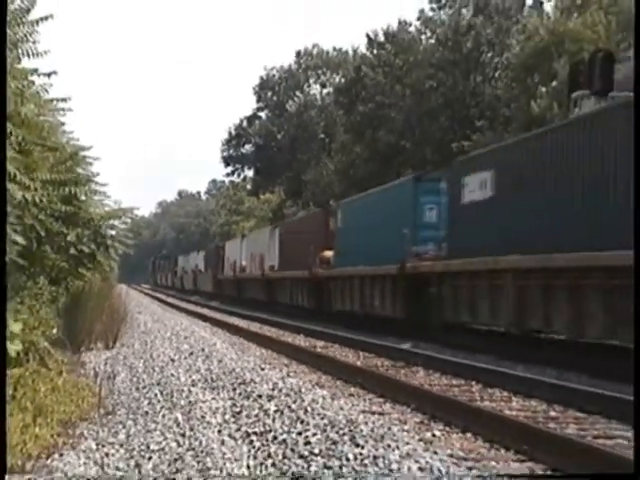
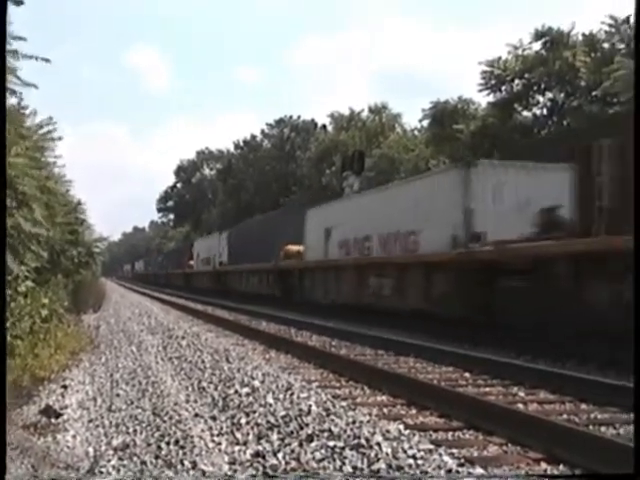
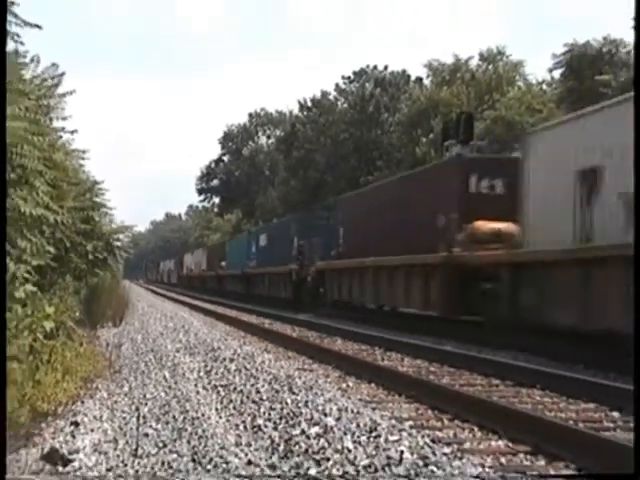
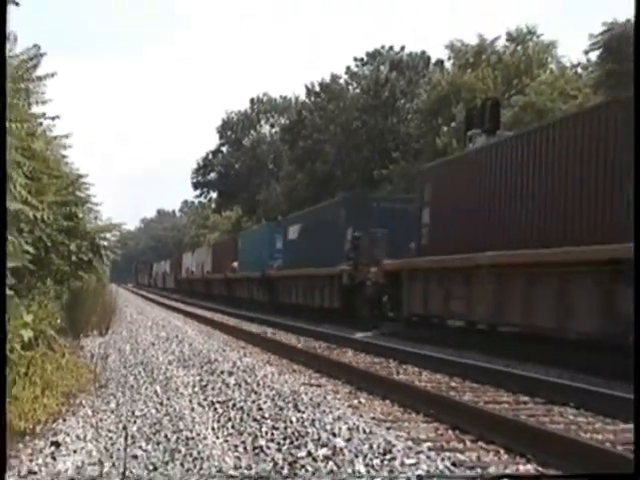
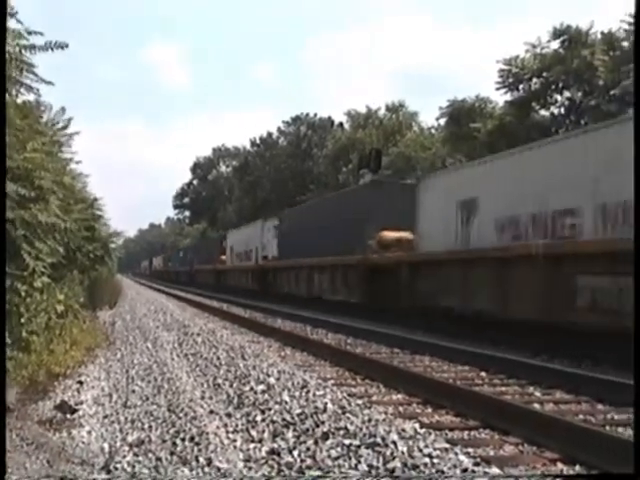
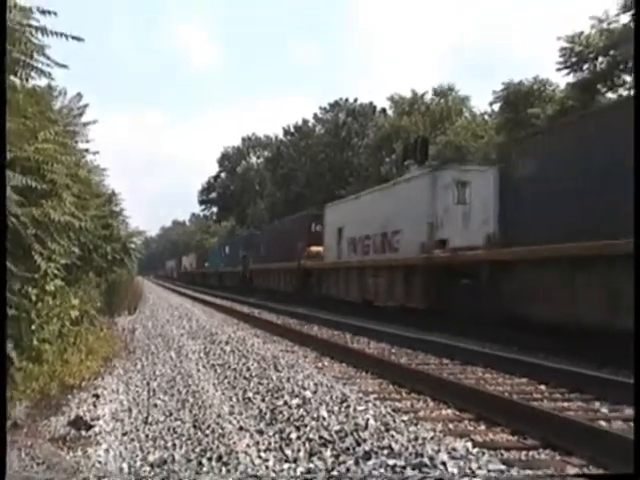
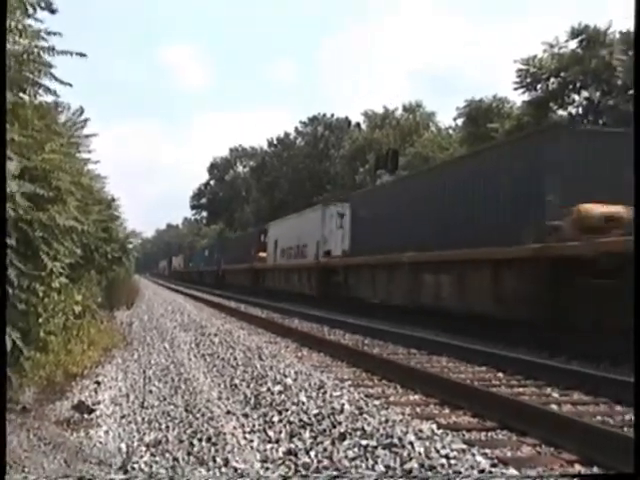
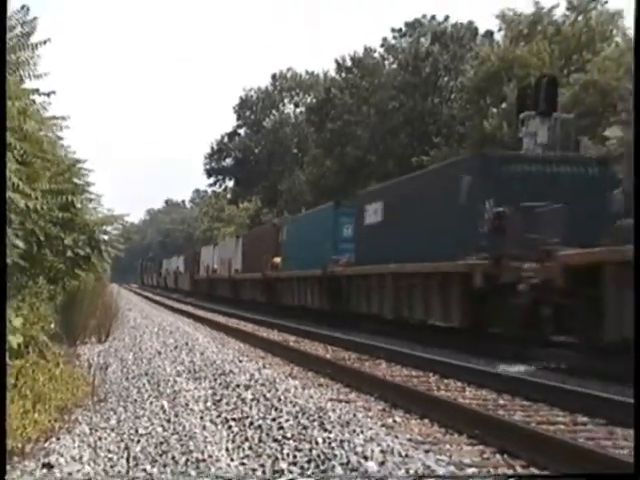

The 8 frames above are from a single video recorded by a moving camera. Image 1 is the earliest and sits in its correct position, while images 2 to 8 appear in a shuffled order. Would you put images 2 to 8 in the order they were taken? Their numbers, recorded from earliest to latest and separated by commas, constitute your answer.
8, 4, 3, 6, 7, 5, 2
